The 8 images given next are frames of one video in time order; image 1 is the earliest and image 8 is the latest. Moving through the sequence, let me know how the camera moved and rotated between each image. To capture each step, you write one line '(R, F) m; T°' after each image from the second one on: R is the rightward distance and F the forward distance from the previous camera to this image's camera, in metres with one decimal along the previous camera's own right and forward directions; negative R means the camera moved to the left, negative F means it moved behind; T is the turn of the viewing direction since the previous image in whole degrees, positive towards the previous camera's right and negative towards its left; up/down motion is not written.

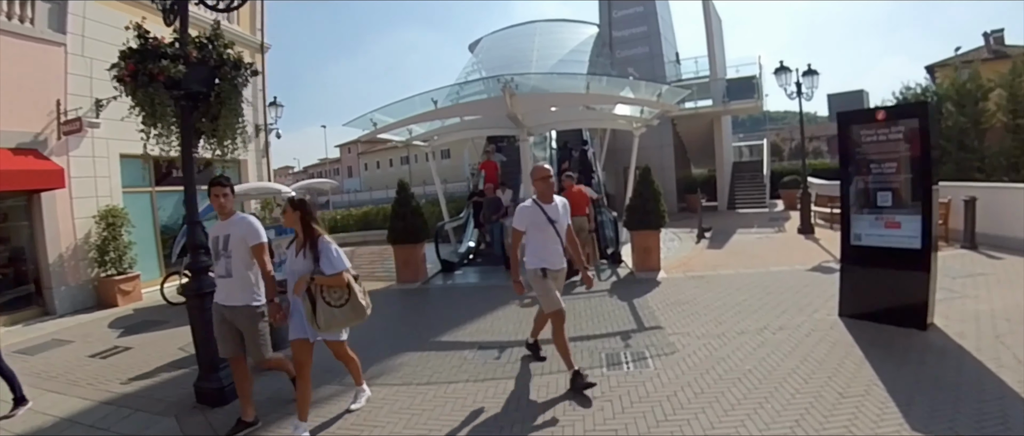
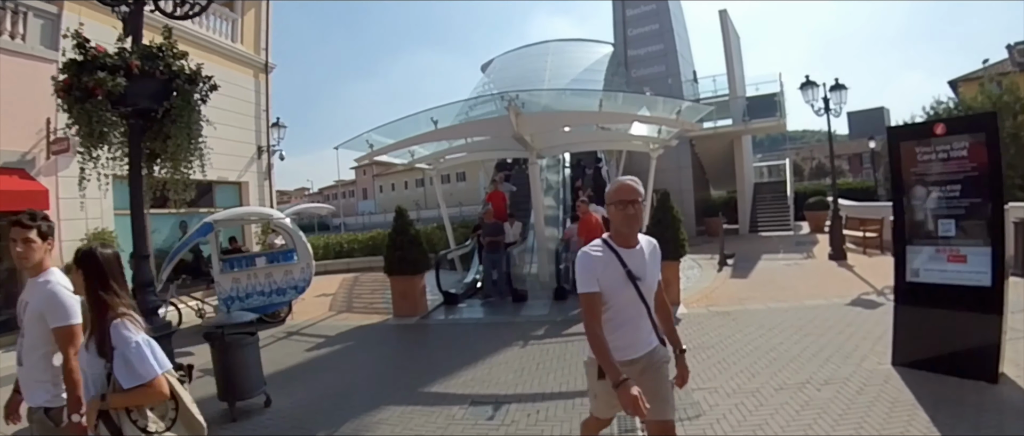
(+0.1, +0.7) m; -2°
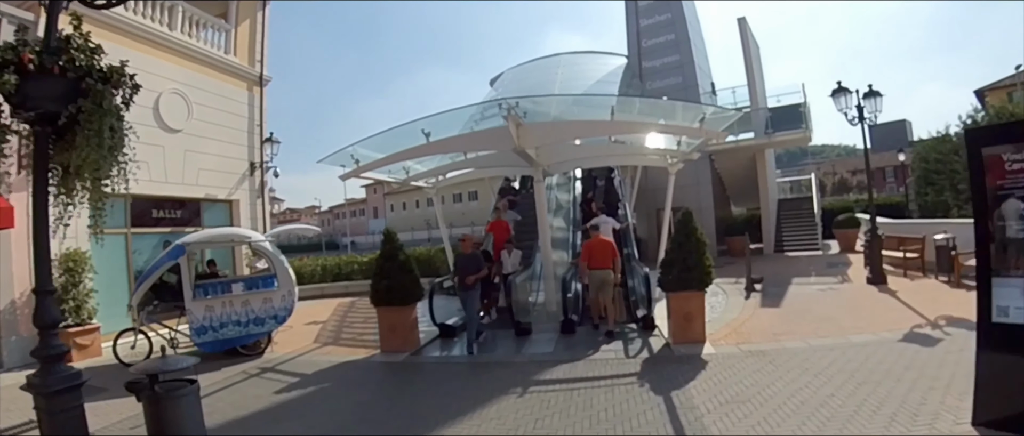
(+0.2, +0.9) m; -1°
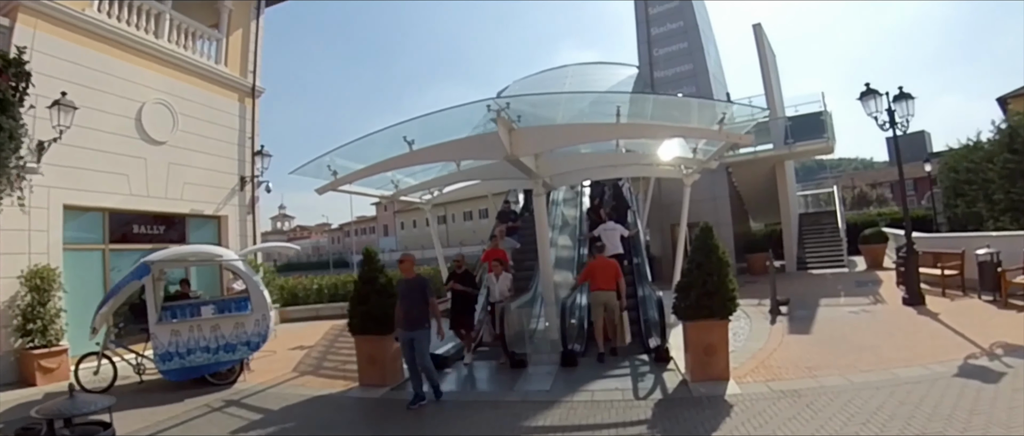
(+0.2, +0.8) m; -1°
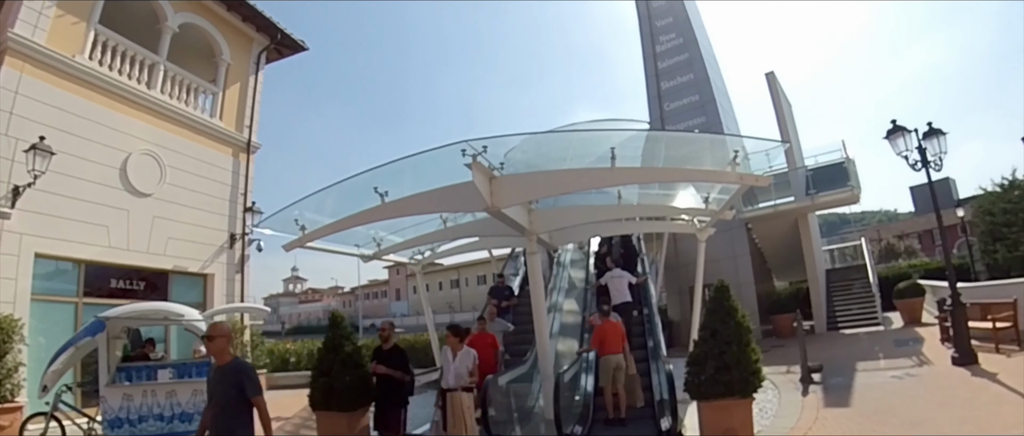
(+0.3, +0.8) m; -2°
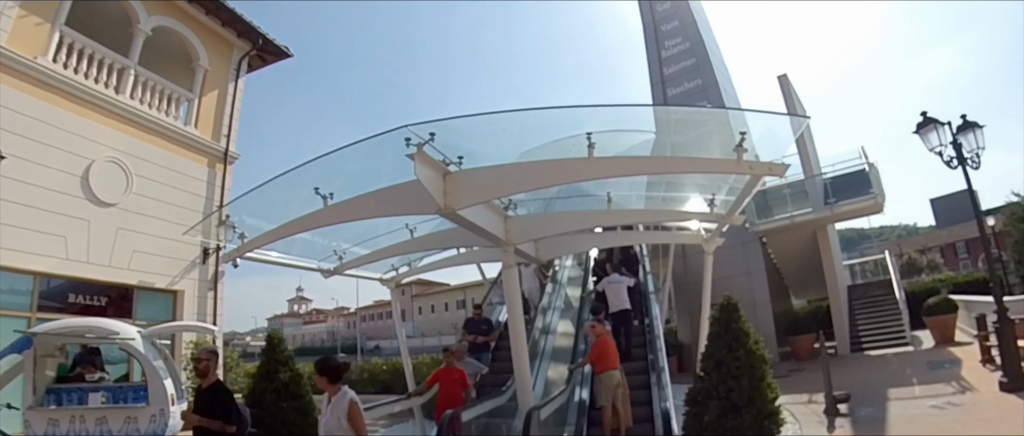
(+0.4, +0.9) m; -1°
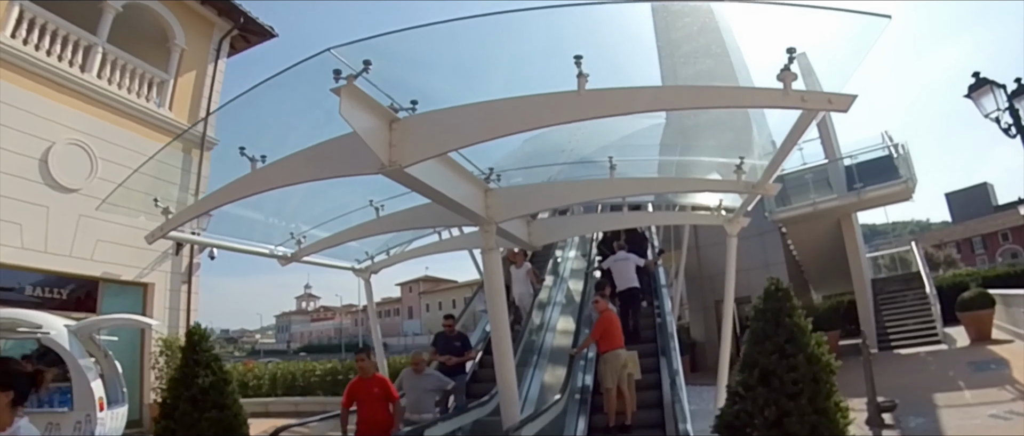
(+0.2, +1.0) m; -1°
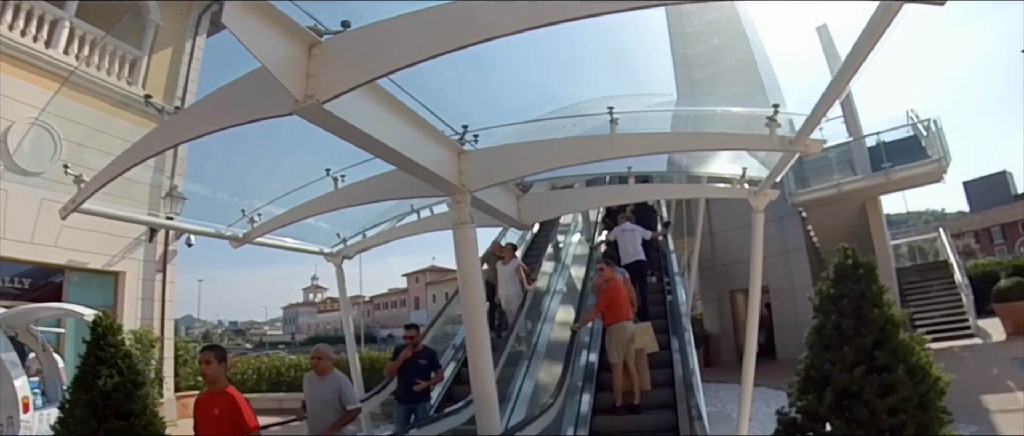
(+0.2, +0.8) m; -1°
